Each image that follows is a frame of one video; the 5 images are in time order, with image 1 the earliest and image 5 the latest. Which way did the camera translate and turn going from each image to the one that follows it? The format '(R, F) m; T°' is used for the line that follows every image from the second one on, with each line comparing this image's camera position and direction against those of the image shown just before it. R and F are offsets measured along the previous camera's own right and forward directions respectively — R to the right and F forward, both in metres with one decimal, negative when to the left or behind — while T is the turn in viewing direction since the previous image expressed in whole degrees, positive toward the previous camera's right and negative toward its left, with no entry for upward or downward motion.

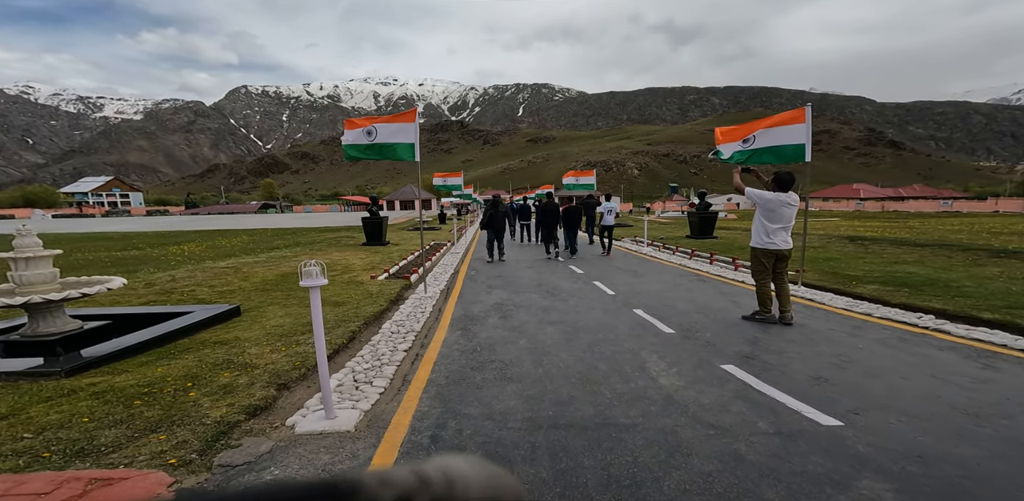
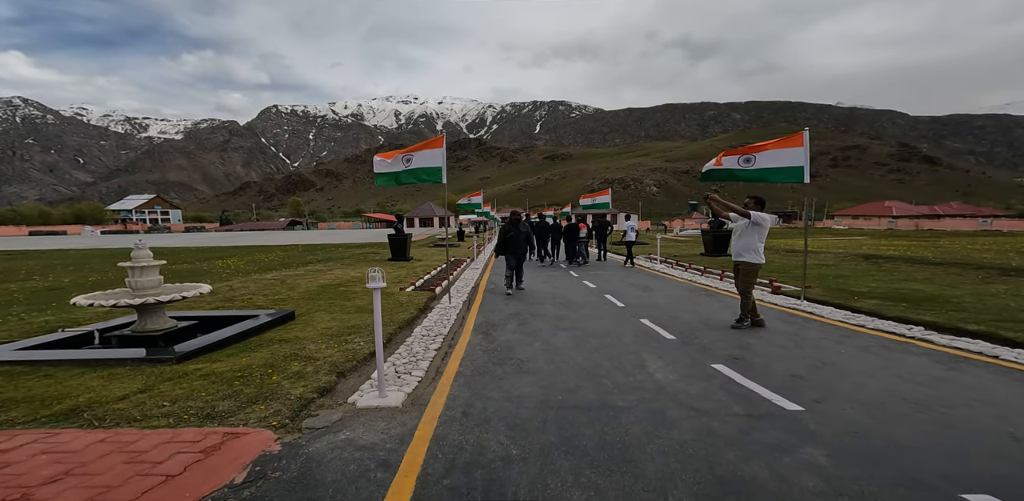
(0.0, -0.8) m; -3°
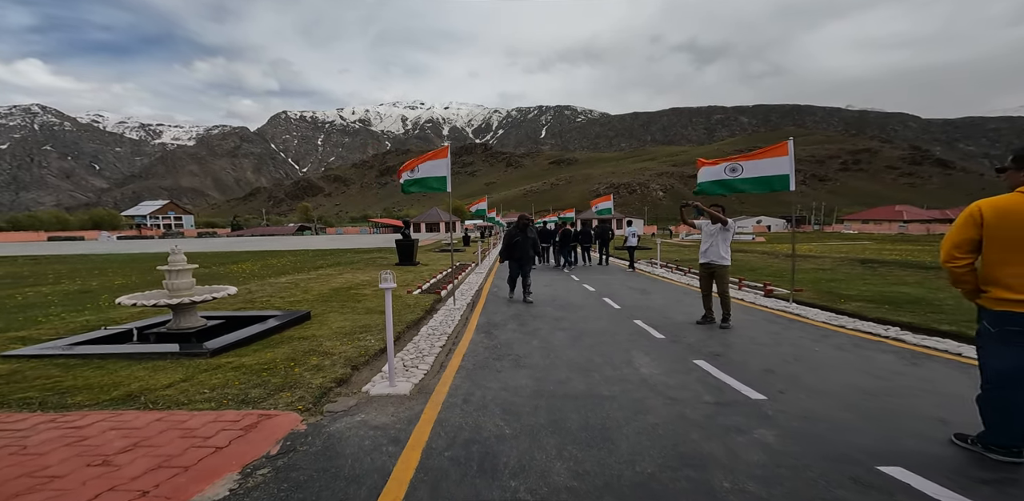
(+0.1, -0.5) m; -1°
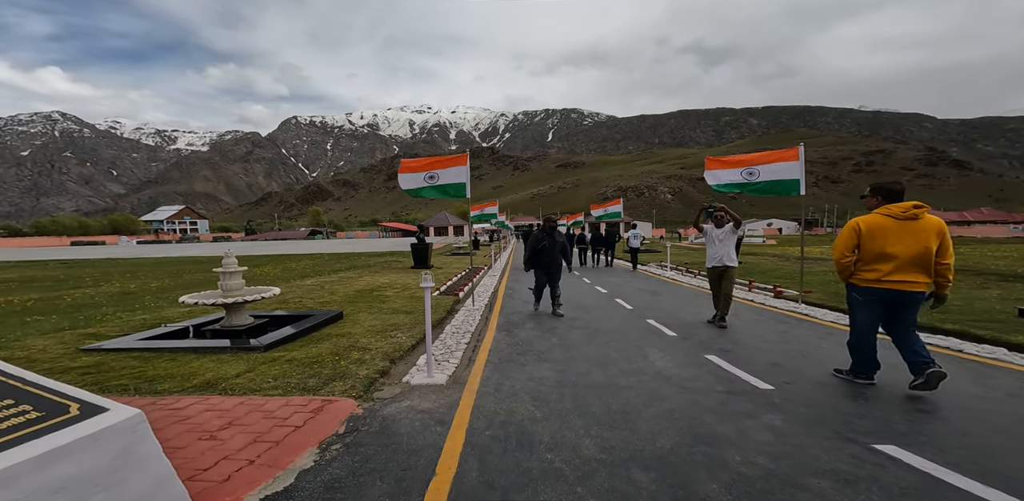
(-0.2, -0.5) m; -1°
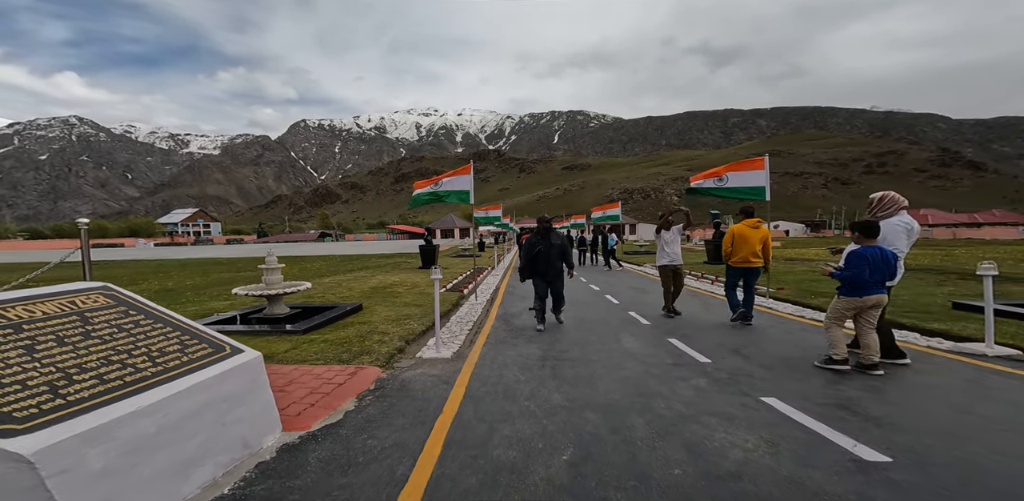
(+0.2, -1.2) m; -1°
